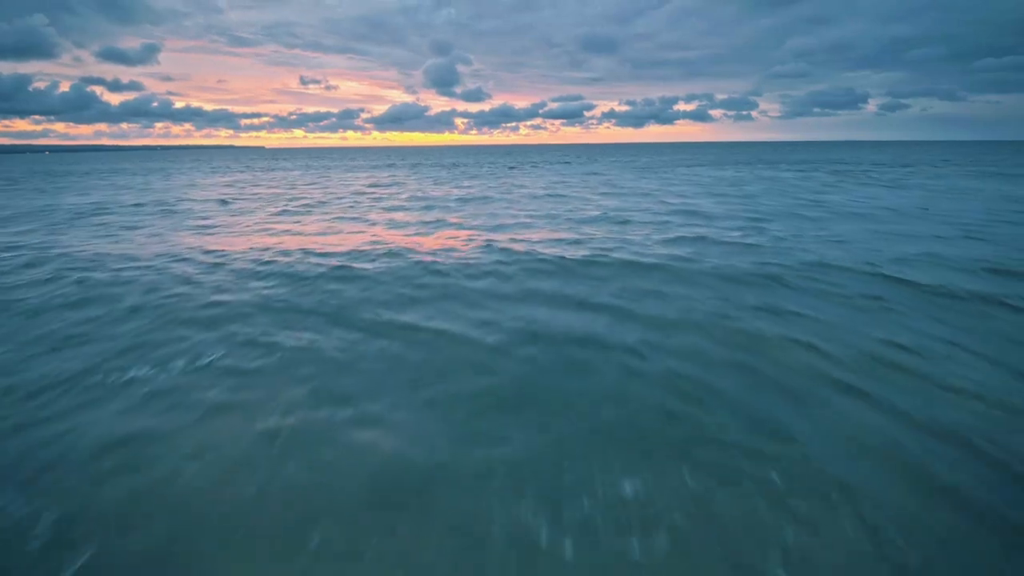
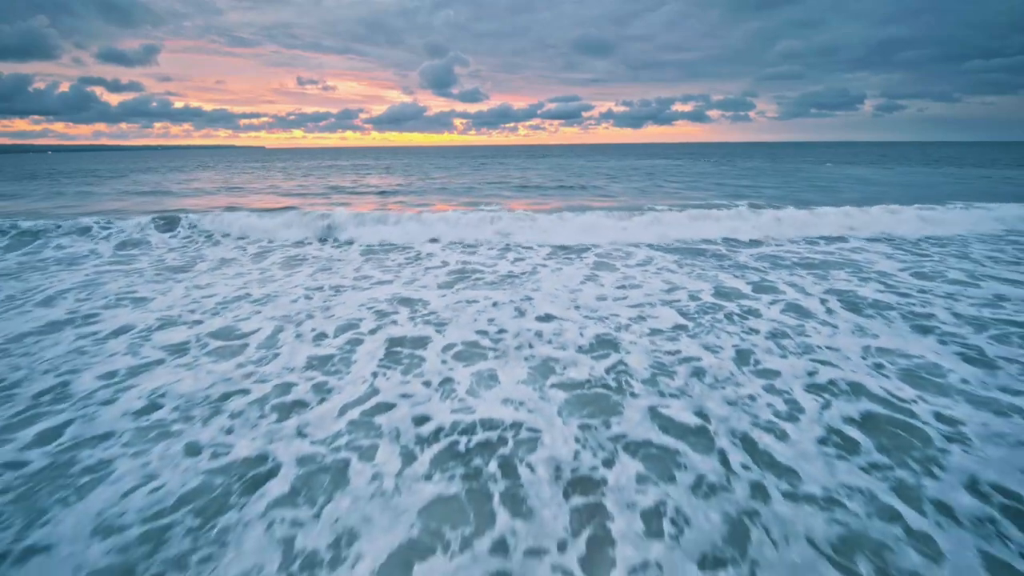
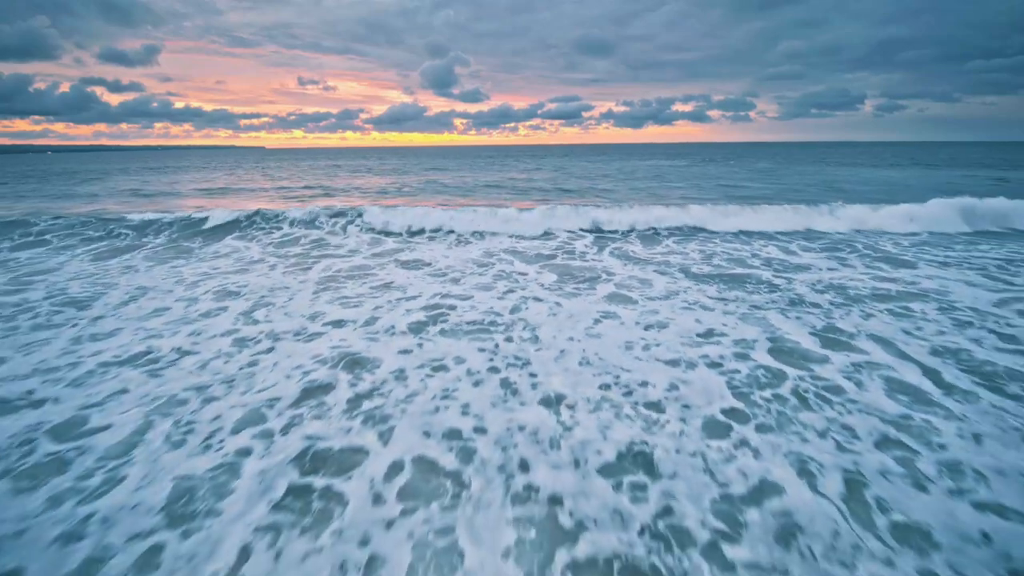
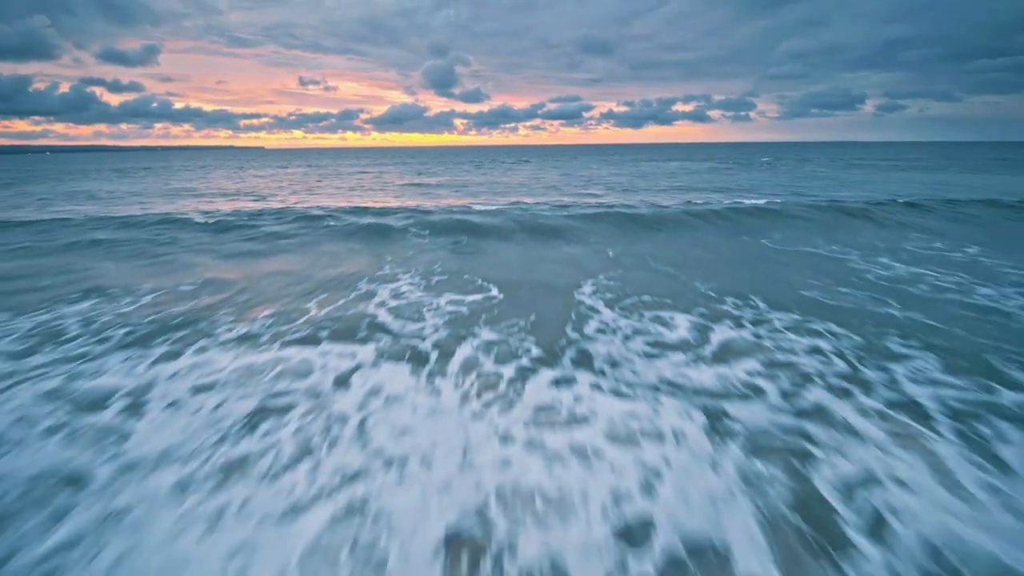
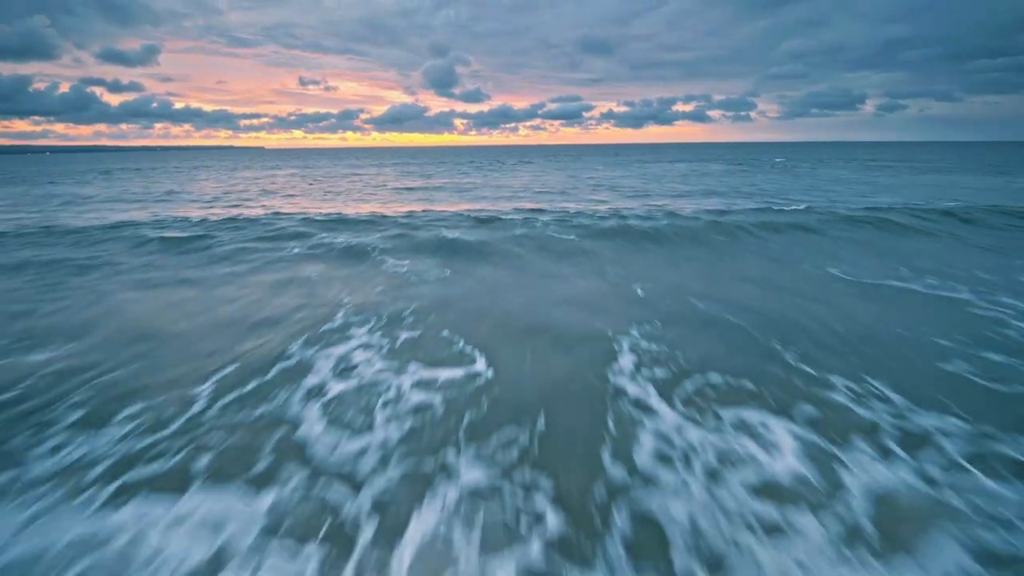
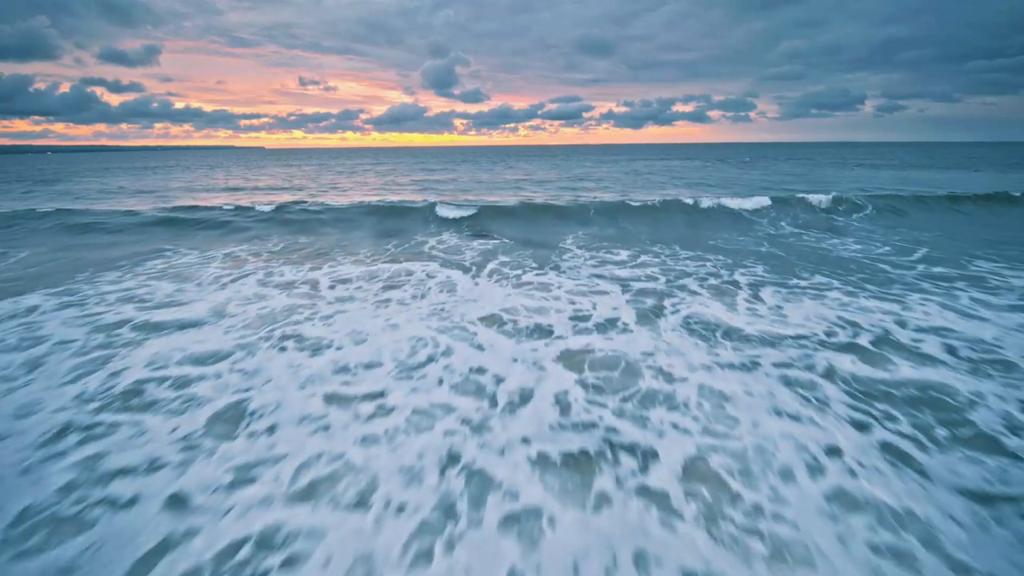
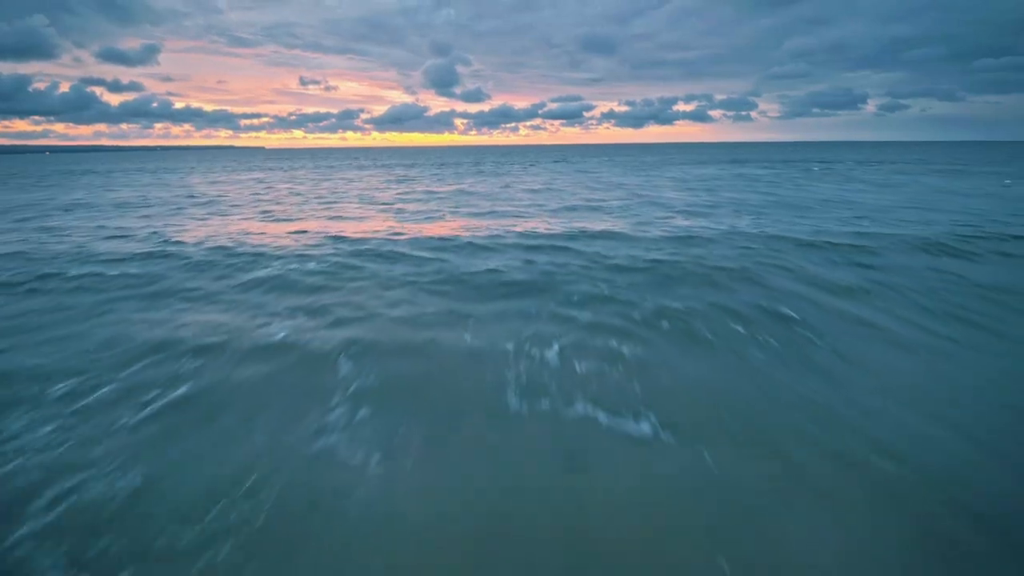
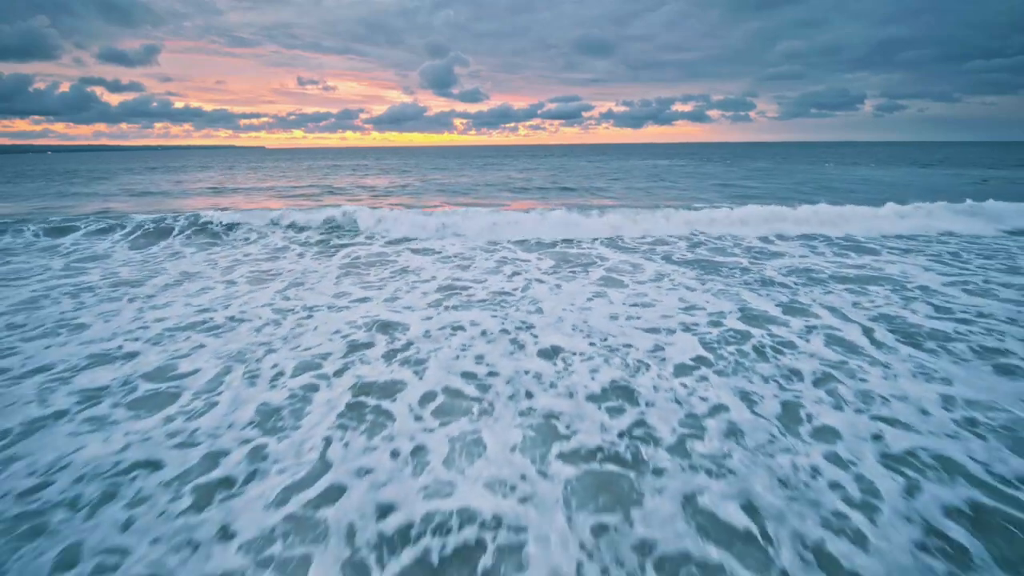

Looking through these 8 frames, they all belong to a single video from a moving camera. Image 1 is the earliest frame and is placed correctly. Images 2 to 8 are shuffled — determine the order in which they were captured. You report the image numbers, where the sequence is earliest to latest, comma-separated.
7, 5, 4, 6, 3, 8, 2
